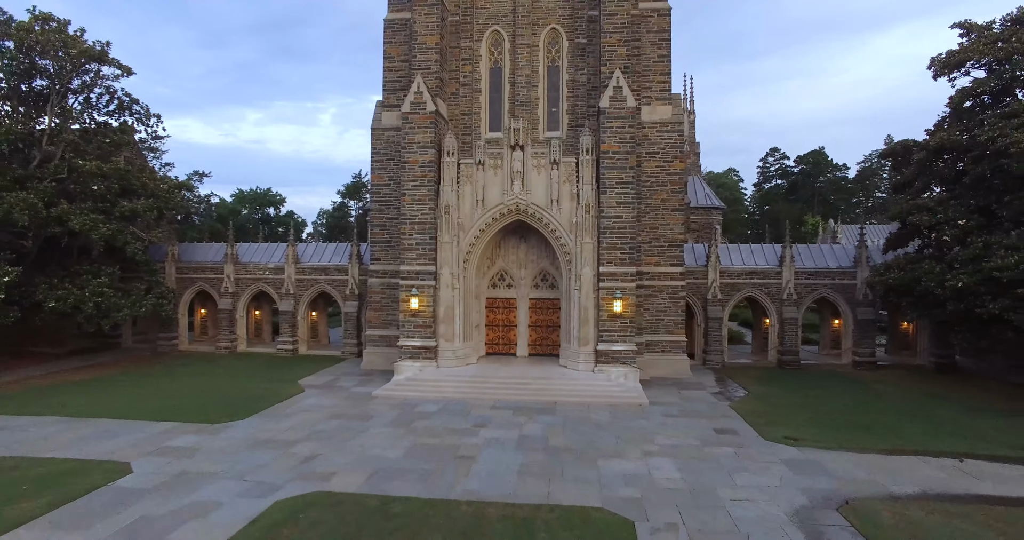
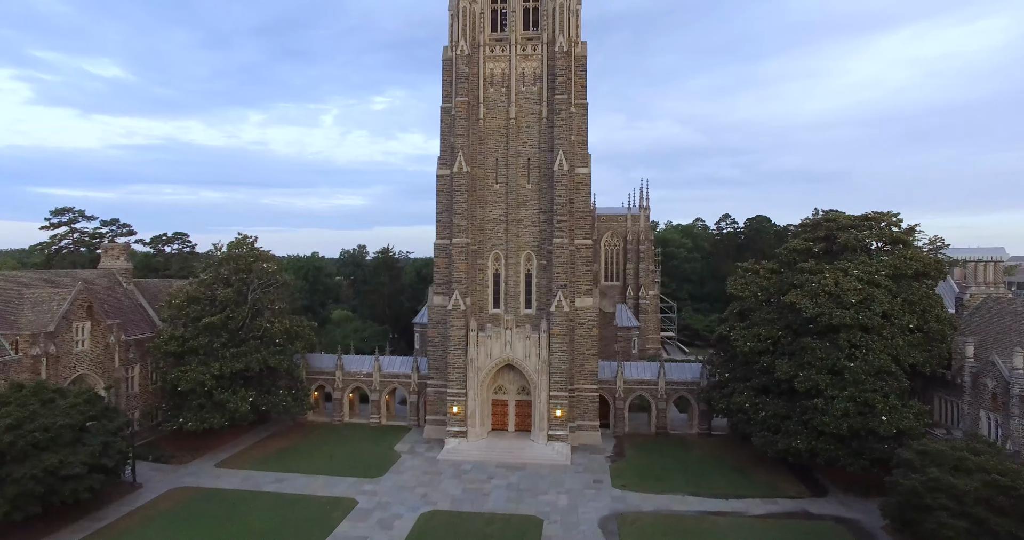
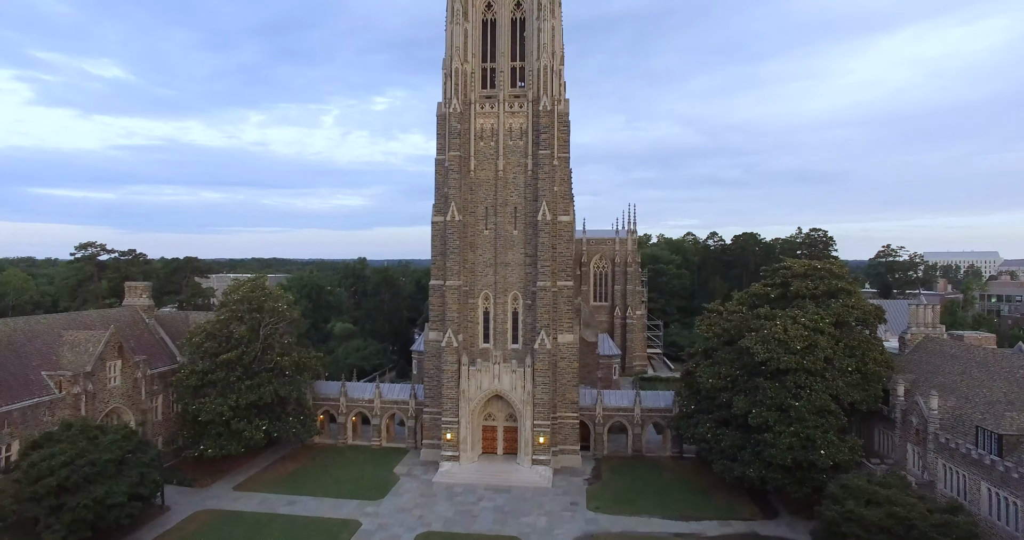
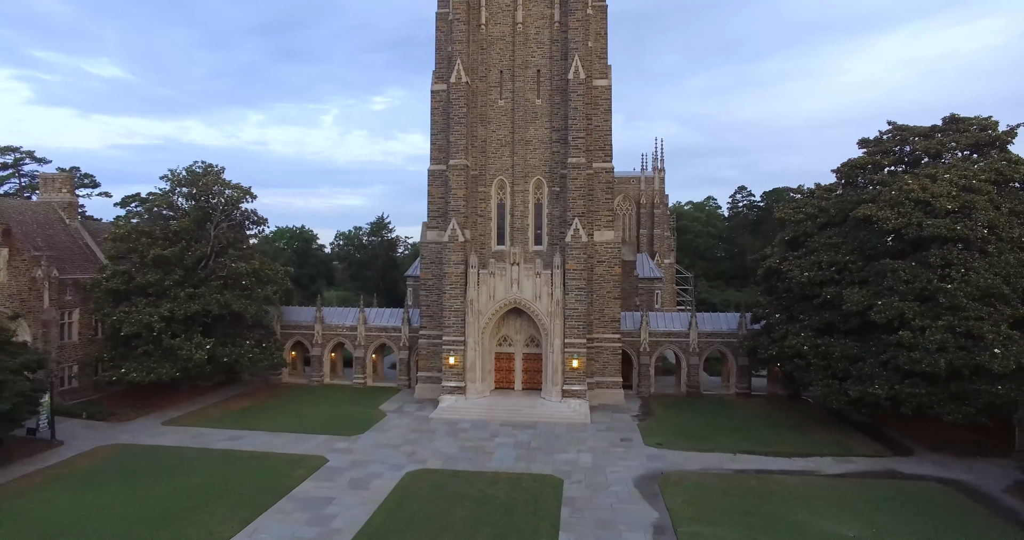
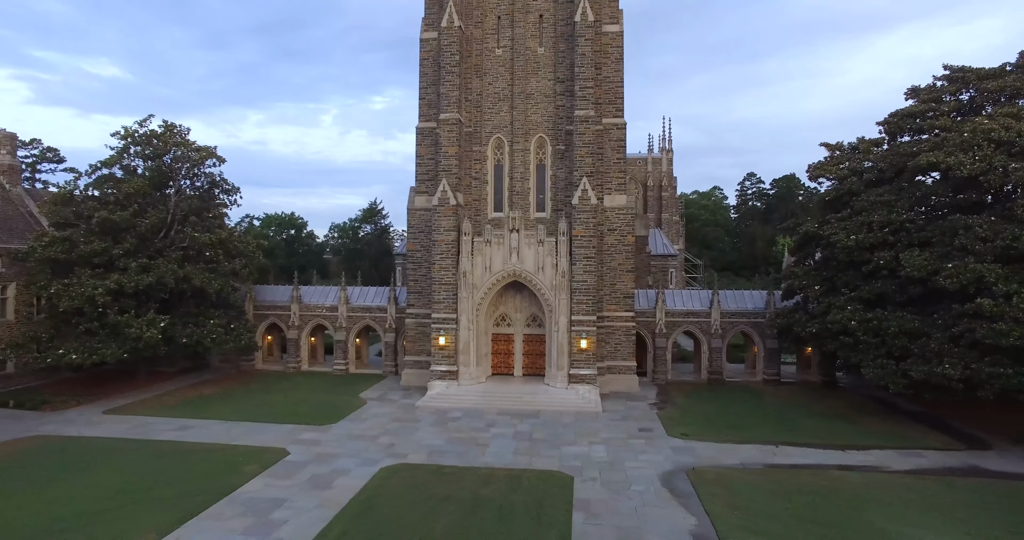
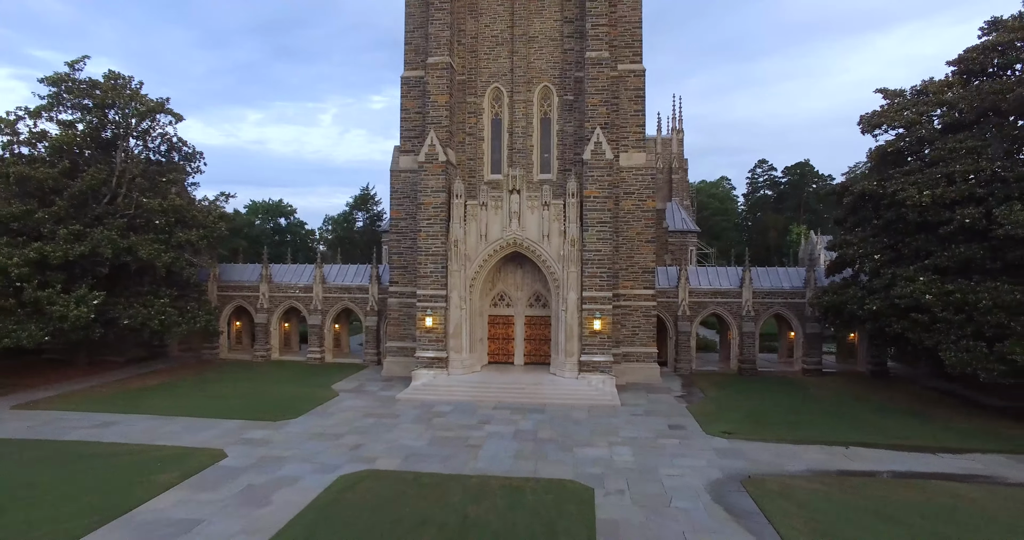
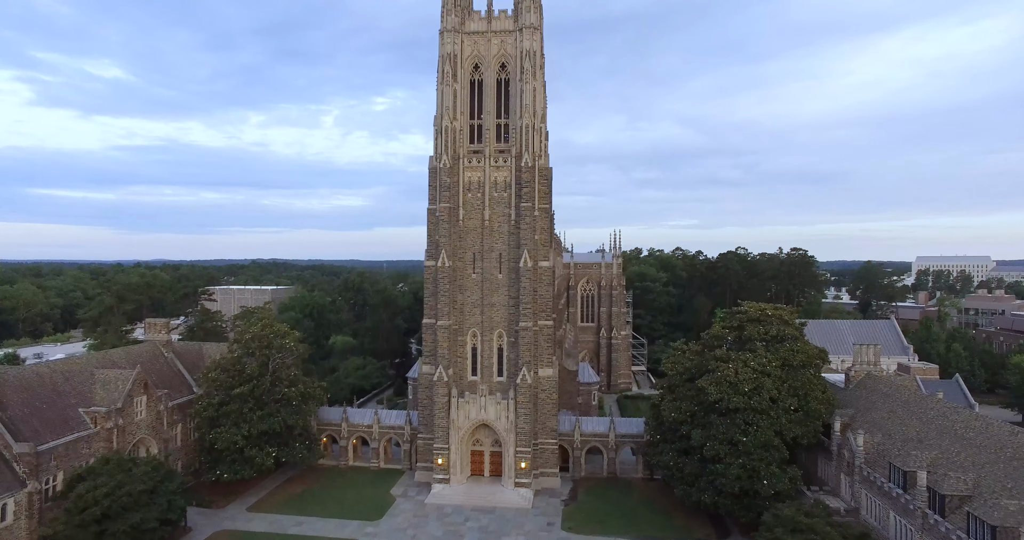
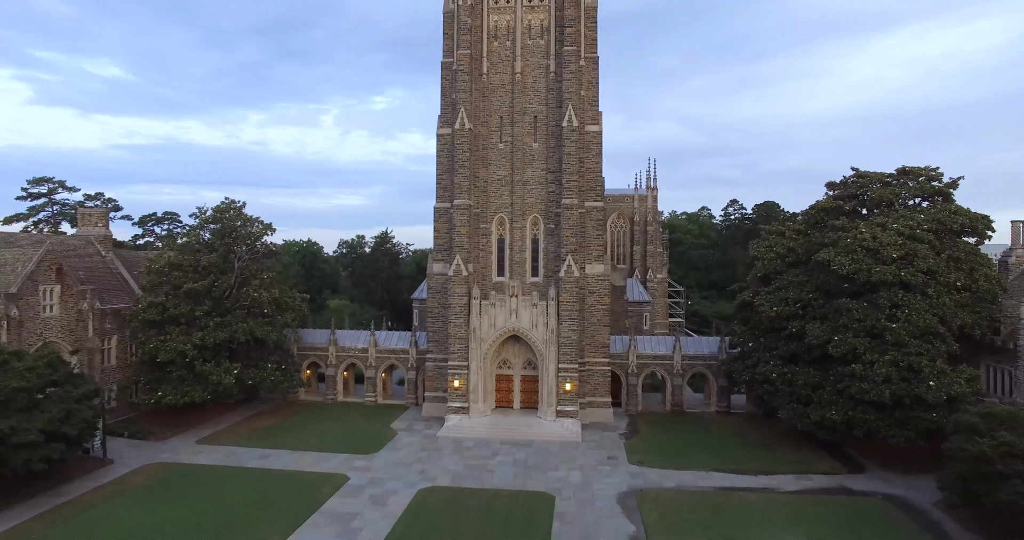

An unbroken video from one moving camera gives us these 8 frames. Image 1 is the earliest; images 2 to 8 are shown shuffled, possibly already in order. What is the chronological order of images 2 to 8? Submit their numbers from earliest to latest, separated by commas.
6, 5, 4, 8, 2, 3, 7
